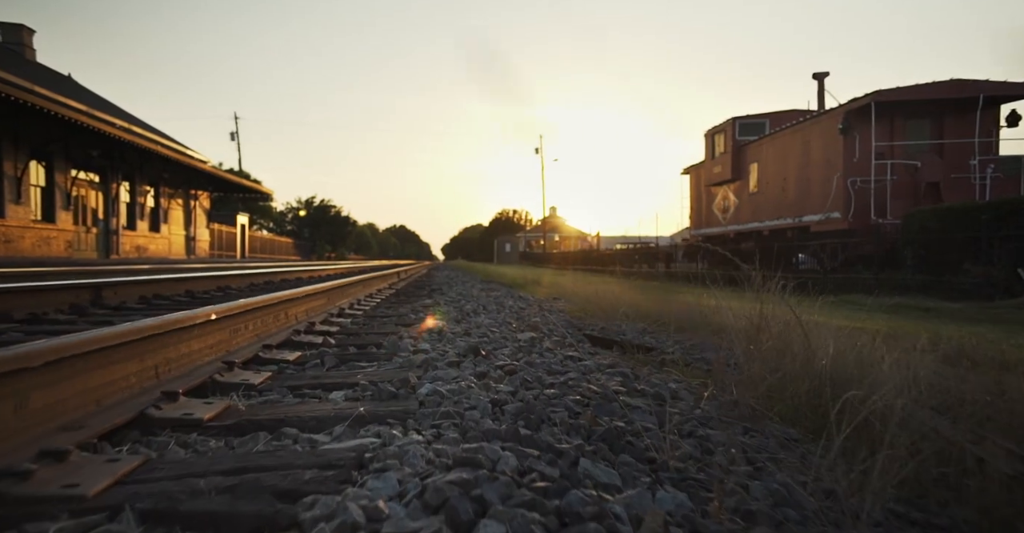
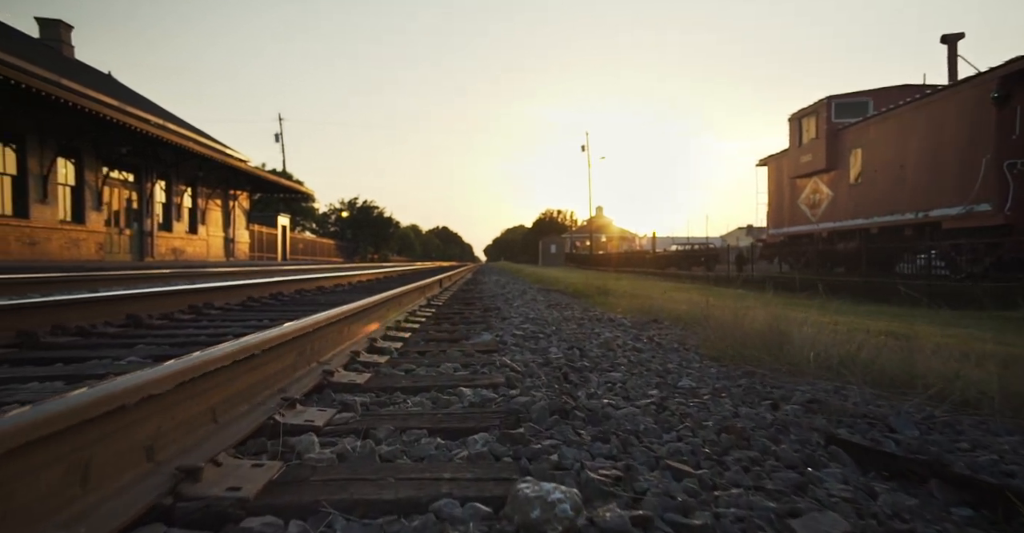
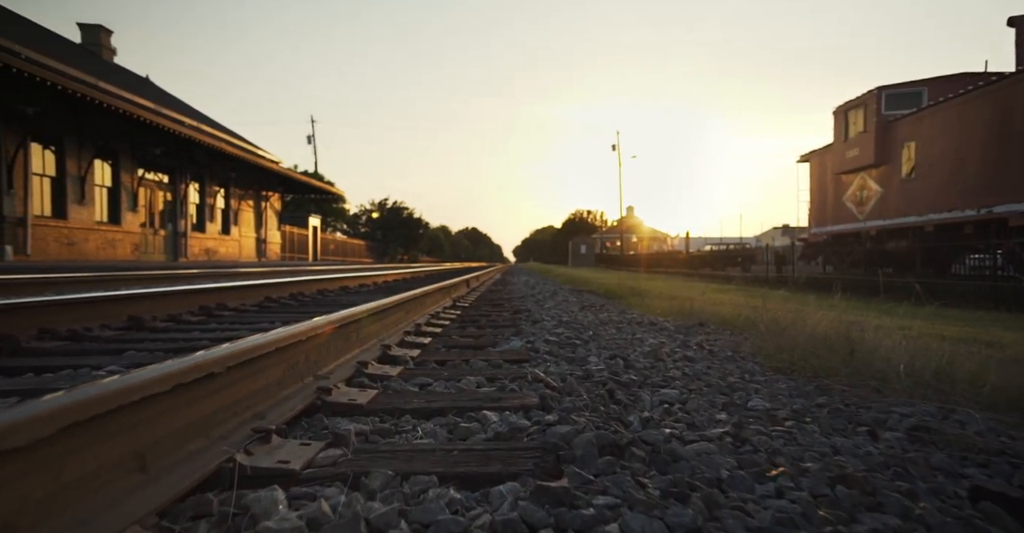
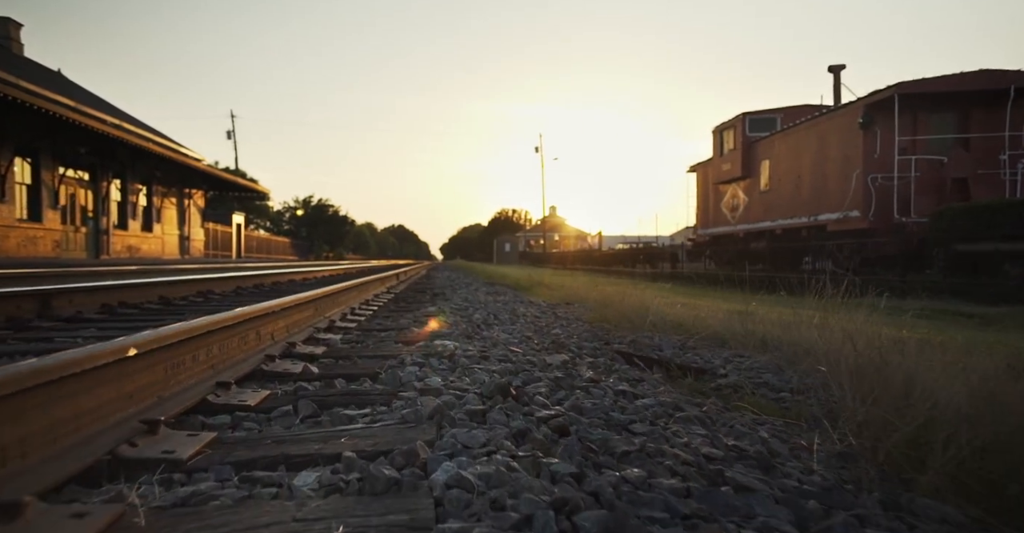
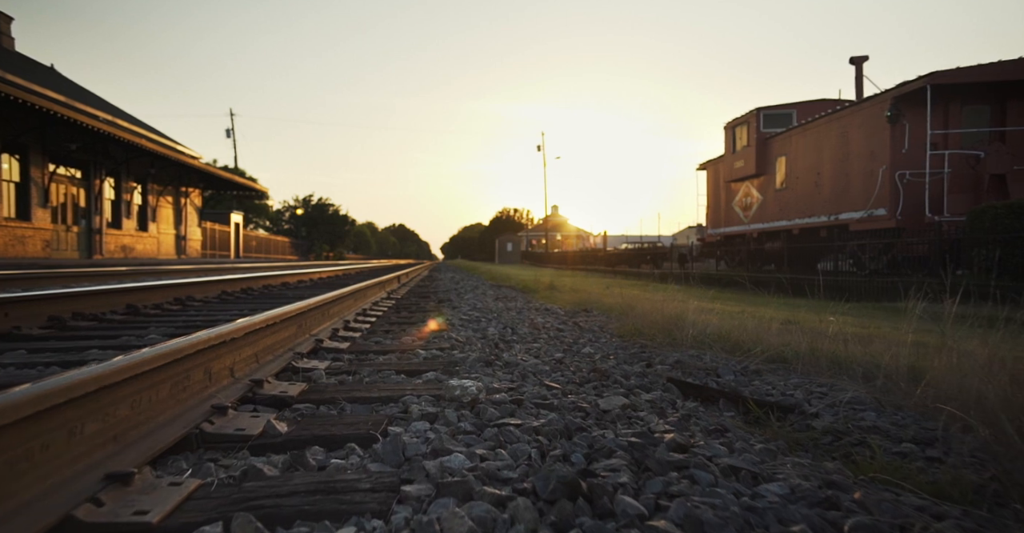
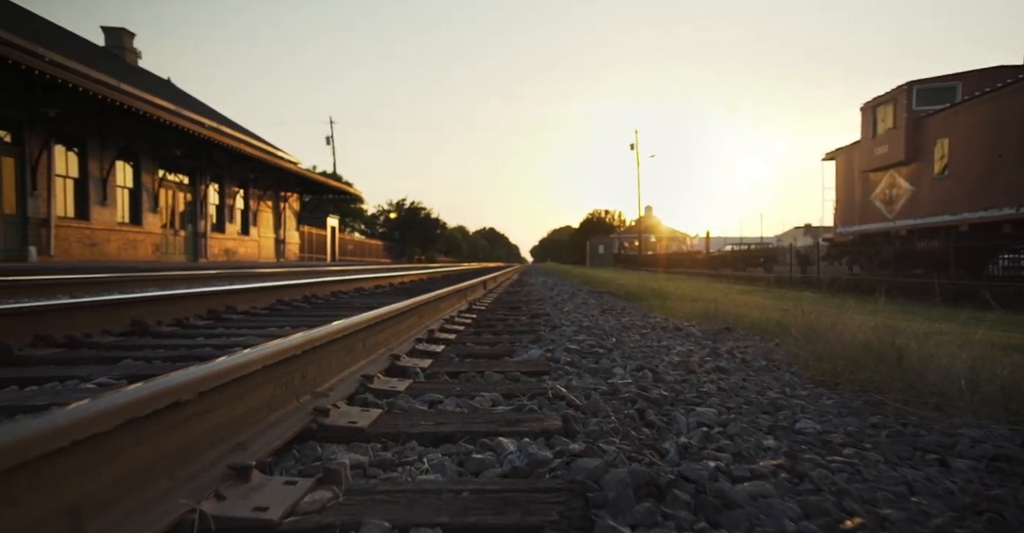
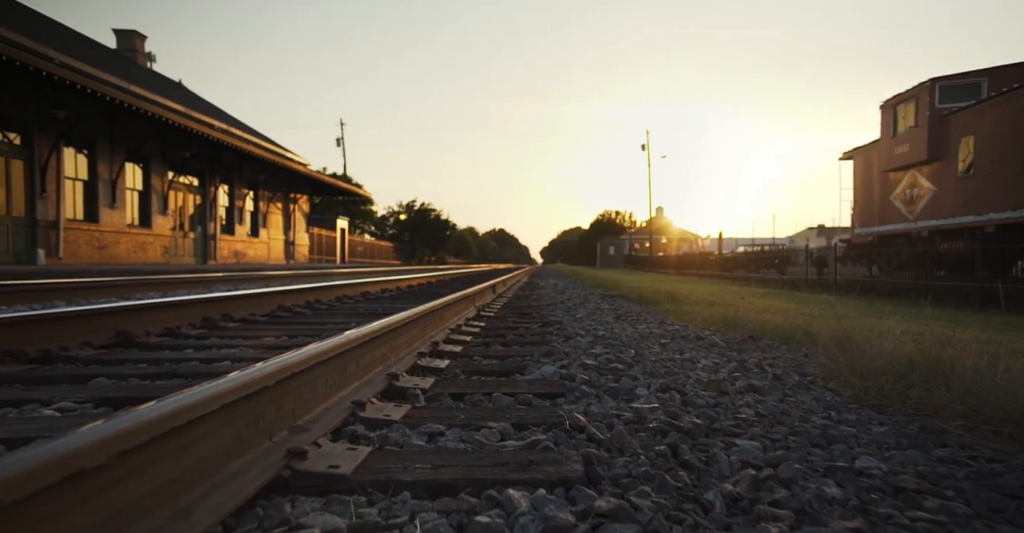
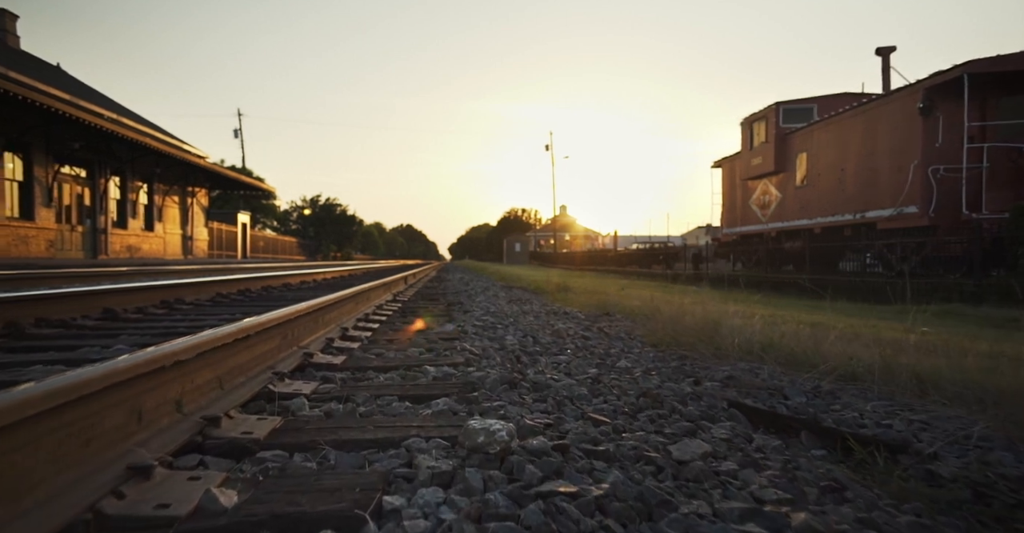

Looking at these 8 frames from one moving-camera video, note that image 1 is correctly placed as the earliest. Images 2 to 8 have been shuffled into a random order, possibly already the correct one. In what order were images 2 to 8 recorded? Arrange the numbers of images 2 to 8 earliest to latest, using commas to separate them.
4, 5, 8, 2, 3, 6, 7
